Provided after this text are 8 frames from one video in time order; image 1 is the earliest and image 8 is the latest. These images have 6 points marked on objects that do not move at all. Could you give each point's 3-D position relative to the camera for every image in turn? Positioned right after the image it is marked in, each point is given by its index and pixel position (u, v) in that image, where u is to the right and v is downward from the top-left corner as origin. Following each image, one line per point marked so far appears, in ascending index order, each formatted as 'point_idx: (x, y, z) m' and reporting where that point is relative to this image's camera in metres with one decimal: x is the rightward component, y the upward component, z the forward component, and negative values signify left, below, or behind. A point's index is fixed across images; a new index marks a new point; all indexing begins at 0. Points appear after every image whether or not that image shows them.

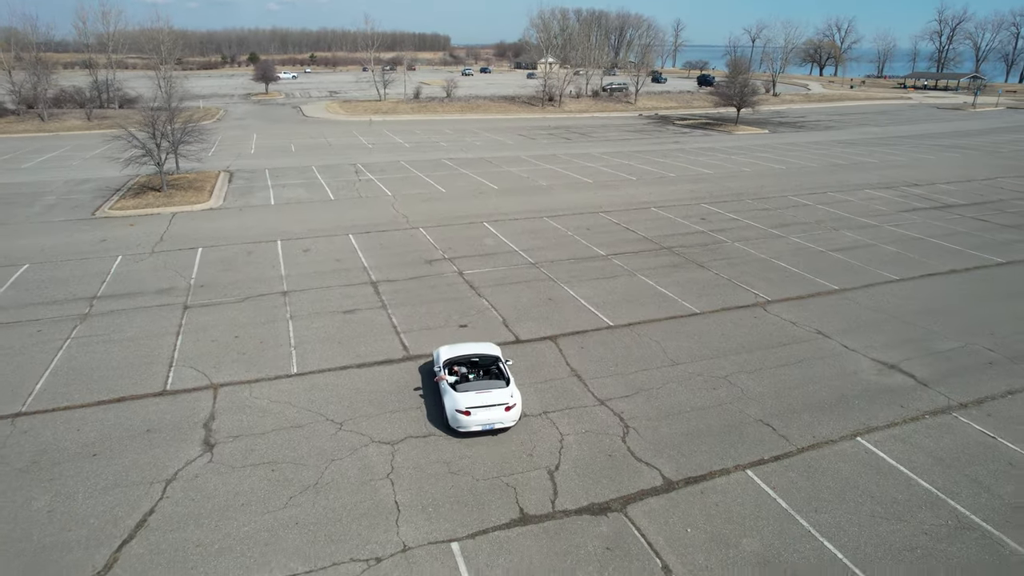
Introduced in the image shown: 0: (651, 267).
0: (+3.4, +0.5, +15.9) m
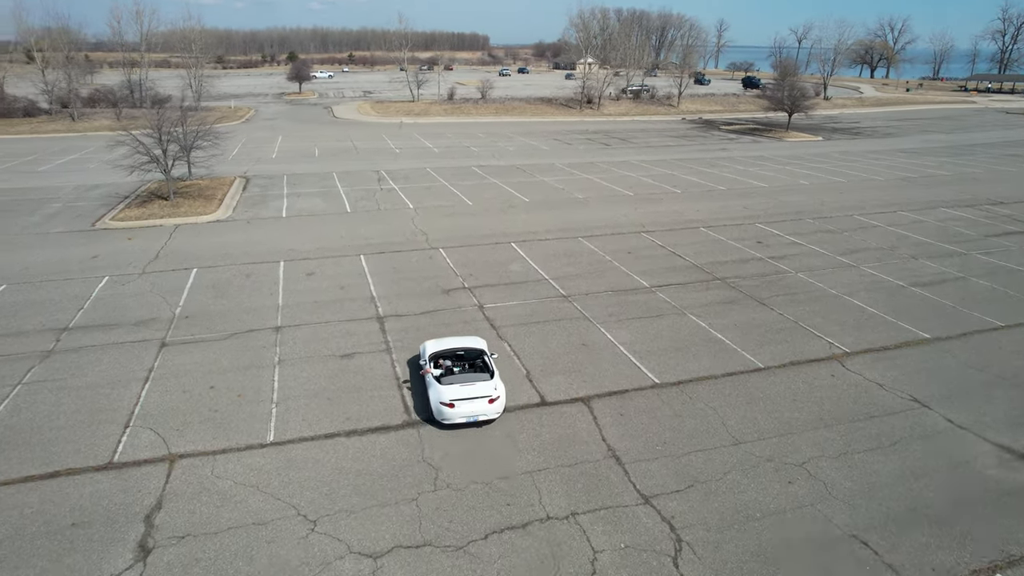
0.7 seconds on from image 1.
0: (+4.0, -0.3, +13.7) m
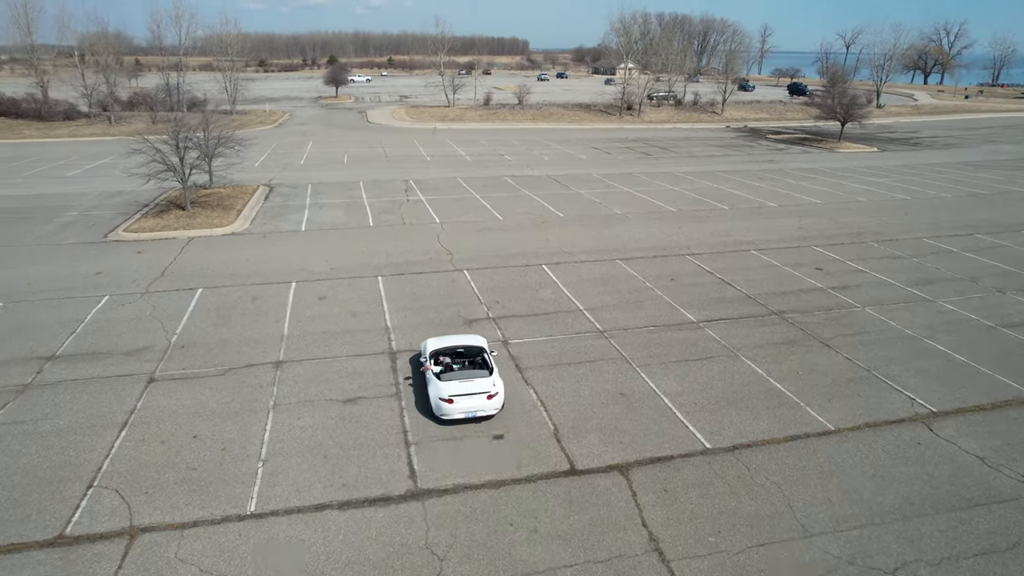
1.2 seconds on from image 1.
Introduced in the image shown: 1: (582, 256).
0: (+4.5, -1.1, +12.0) m
1: (+1.8, +0.8, +16.7) m
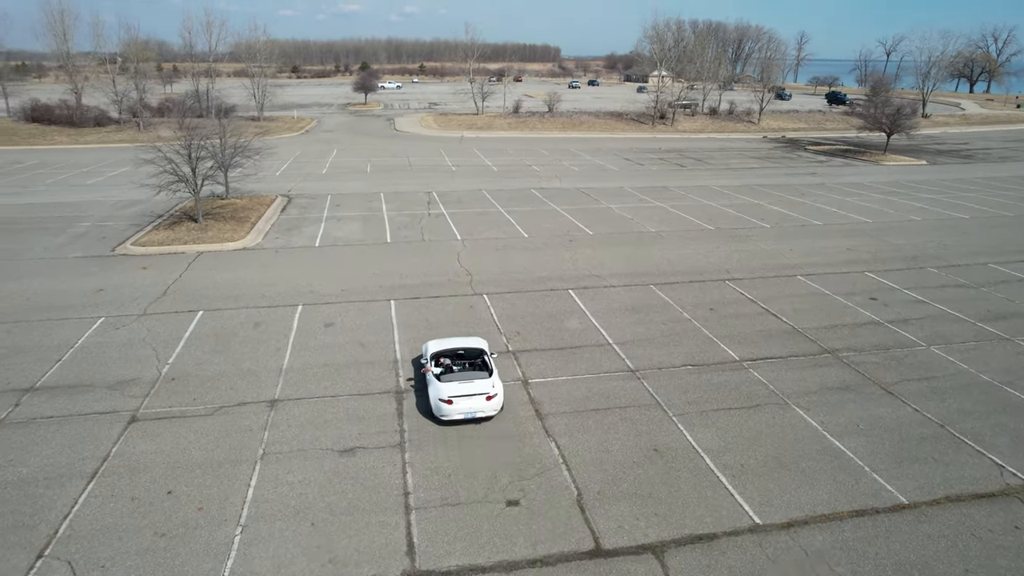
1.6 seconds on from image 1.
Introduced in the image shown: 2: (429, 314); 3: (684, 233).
0: (+4.9, -1.7, +10.5) m
1: (+2.4, +0.2, +15.4) m
2: (-1.7, -0.5, +13.3) m
3: (+5.2, +1.7, +19.8) m
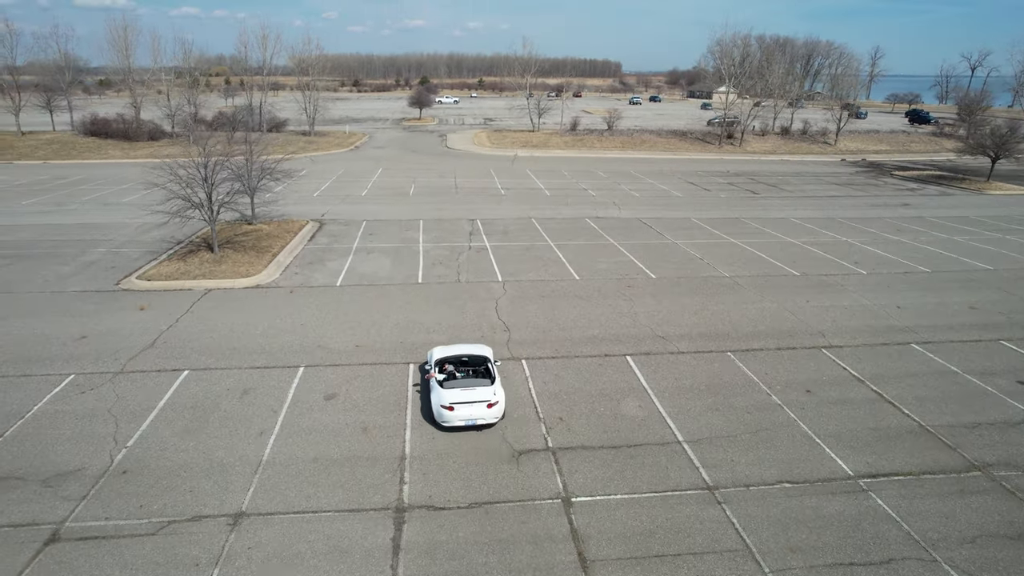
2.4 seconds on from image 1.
0: (+5.3, -2.9, +7.5) m
1: (+3.3, -1.1, +12.7) m
2: (-1.0, -1.6, +10.9) m
3: (+6.5, +0.2, +16.8) m
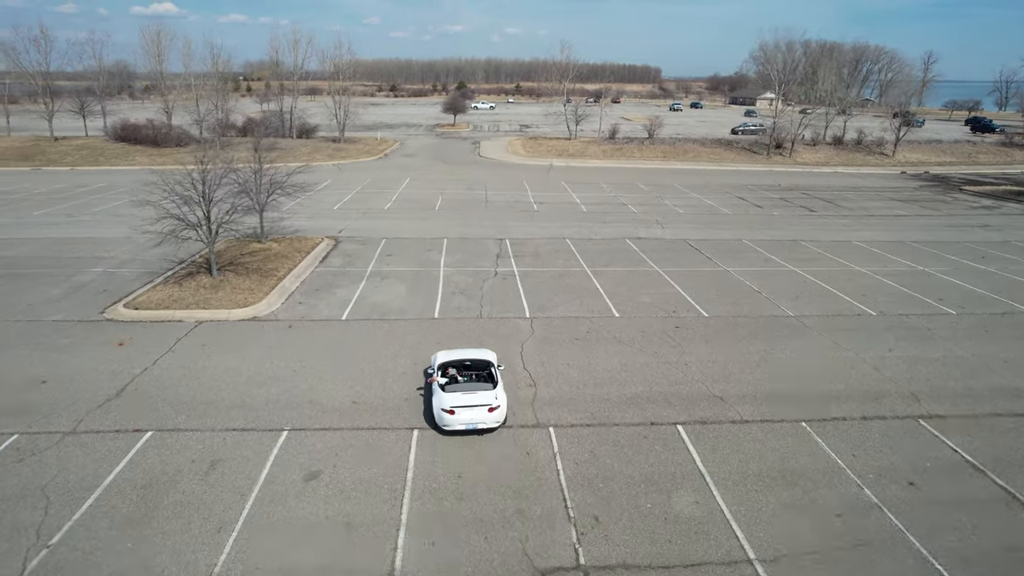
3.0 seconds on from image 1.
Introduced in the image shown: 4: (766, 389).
0: (+5.4, -3.8, +5.1) m
1: (+3.7, -1.9, +10.4) m
2: (-0.7, -2.4, +8.8) m
3: (+7.1, -0.7, +14.3) m
4: (+4.3, -1.7, +11.1) m
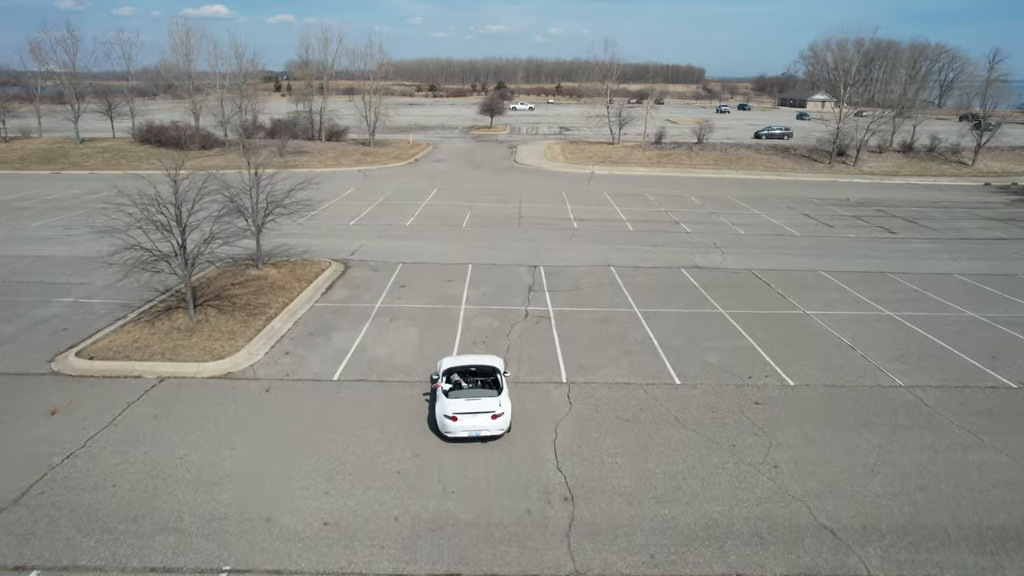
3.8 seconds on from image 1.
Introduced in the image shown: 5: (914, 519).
0: (+5.4, -4.8, +1.9) m
1: (+4.0, -3.0, +7.2) m
2: (-0.5, -3.4, +5.9) m
3: (+7.7, -1.8, +11.0) m
4: (+4.7, -2.8, +7.9) m
5: (+4.9, -2.8, +7.9) m
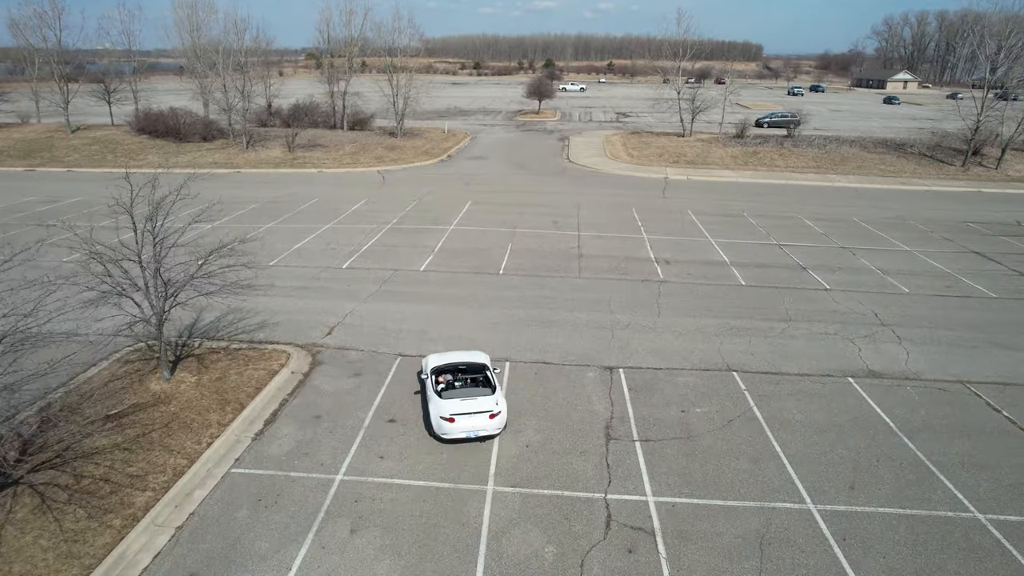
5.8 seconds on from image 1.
0: (+5.3, -7.5, -5.1) m
1: (+4.3, -5.5, +0.2) m
2: (-0.3, -5.8, -0.8) m
3: (+8.2, -4.3, +3.7) m
4: (+5.0, -5.3, +0.8) m
5: (+5.2, -5.3, +0.8) m
